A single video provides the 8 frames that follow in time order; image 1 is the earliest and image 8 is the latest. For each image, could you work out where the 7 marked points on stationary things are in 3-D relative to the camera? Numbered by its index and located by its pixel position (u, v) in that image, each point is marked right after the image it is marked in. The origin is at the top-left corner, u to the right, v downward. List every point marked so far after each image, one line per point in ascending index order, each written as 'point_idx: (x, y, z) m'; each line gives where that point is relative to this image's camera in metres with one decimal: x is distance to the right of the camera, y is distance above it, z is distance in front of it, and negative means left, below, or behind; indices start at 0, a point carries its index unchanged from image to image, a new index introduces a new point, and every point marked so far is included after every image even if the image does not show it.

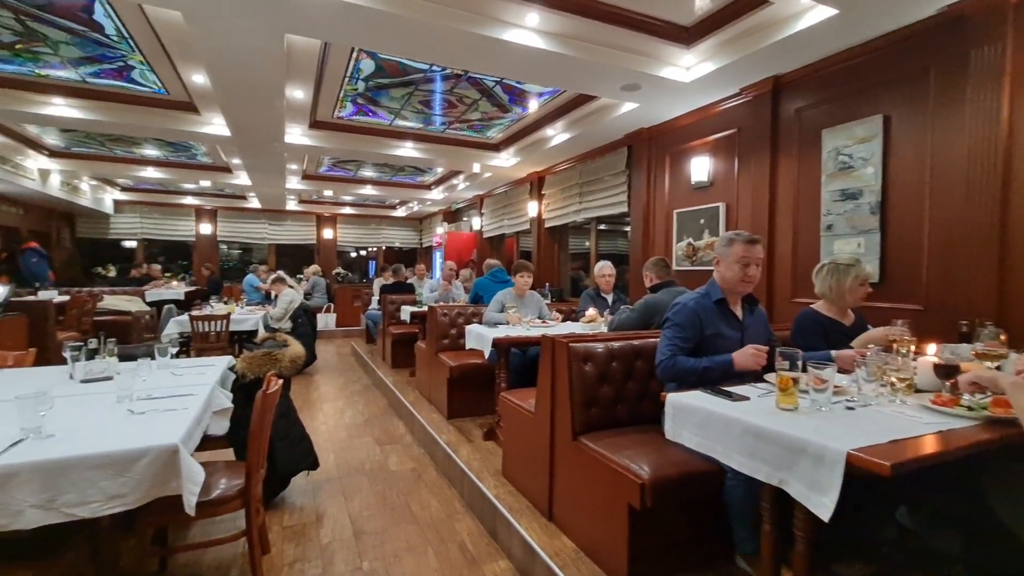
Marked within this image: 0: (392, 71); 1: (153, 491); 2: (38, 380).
0: (-1.0, +1.9, +4.2) m
1: (-1.2, -0.7, +1.6) m
2: (-2.4, -0.5, +2.4) m
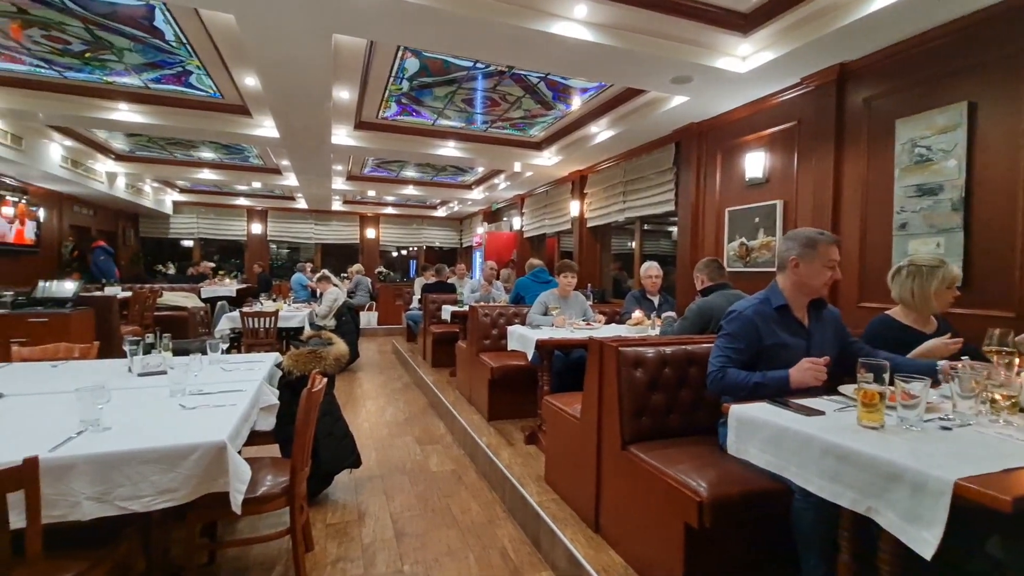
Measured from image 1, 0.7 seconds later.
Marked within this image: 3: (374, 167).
0: (-0.7, +1.9, +4.1) m
1: (-1.0, -0.7, +1.6) m
2: (-2.1, -0.4, +2.5) m
3: (-2.3, +2.0, +8.0) m
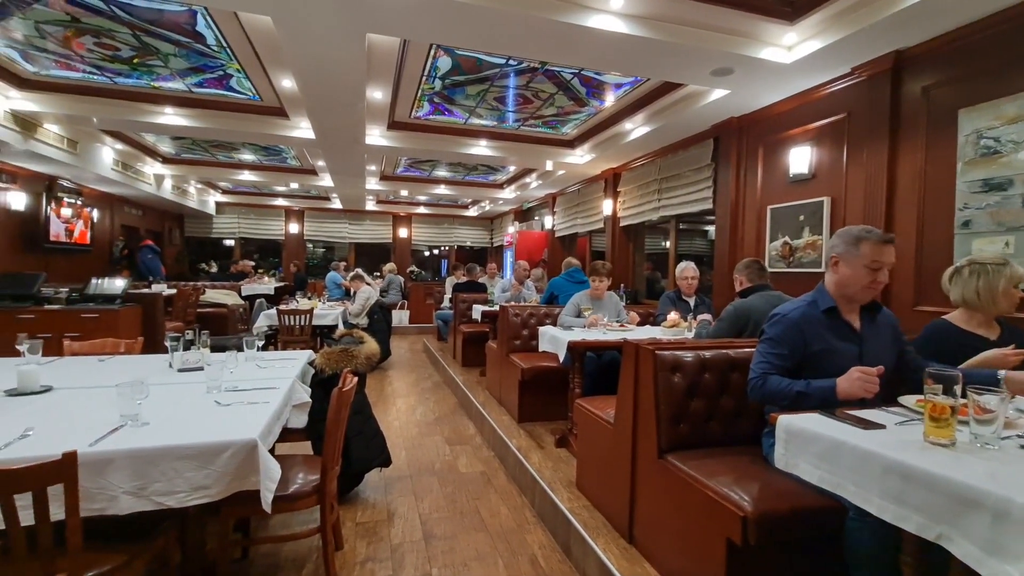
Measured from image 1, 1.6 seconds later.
0: (-0.4, +1.9, +4.1) m
1: (-0.9, -0.7, +1.6) m
2: (-2.0, -0.4, +2.6) m
3: (-1.8, +2.0, +8.0) m
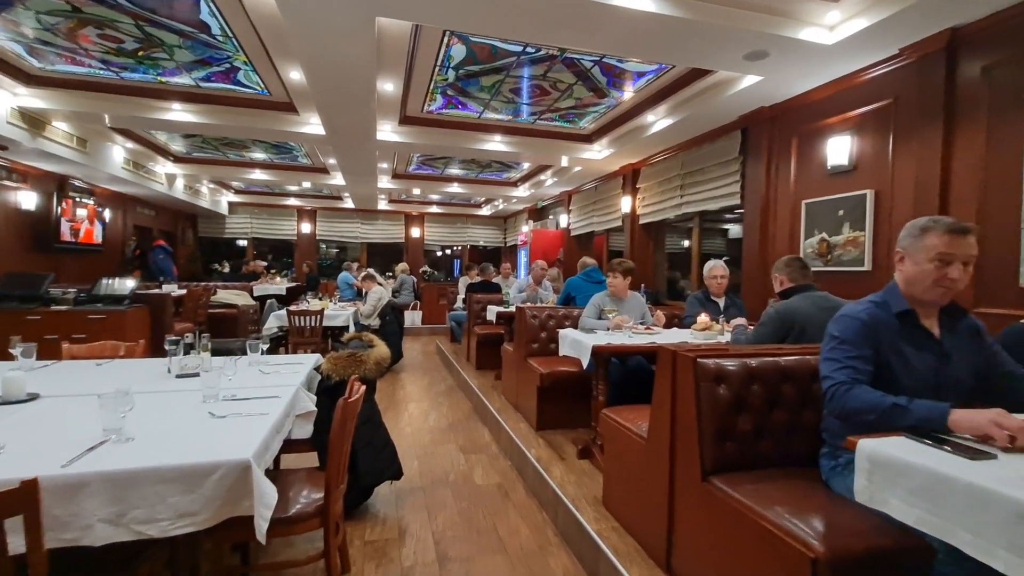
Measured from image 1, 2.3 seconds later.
0: (-0.2, +1.9, +3.9) m
1: (-0.9, -0.7, +1.4) m
2: (-1.9, -0.4, +2.4) m
3: (-1.5, +2.0, +7.9) m
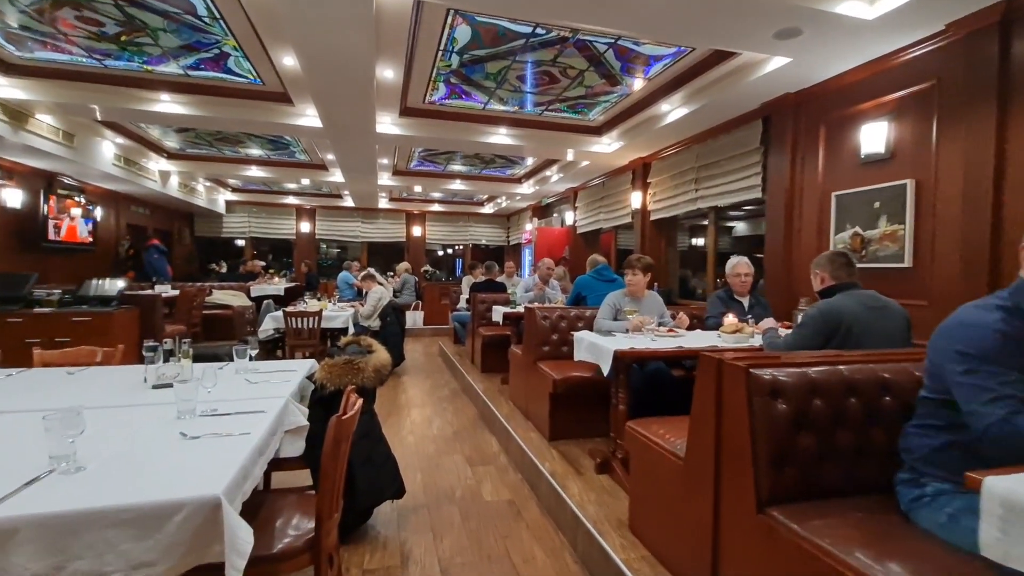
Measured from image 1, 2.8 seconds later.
0: (-0.2, +1.9, +3.7) m
1: (-0.8, -0.7, +1.2) m
2: (-1.8, -0.4, +2.2) m
3: (-1.4, +2.0, +7.6) m
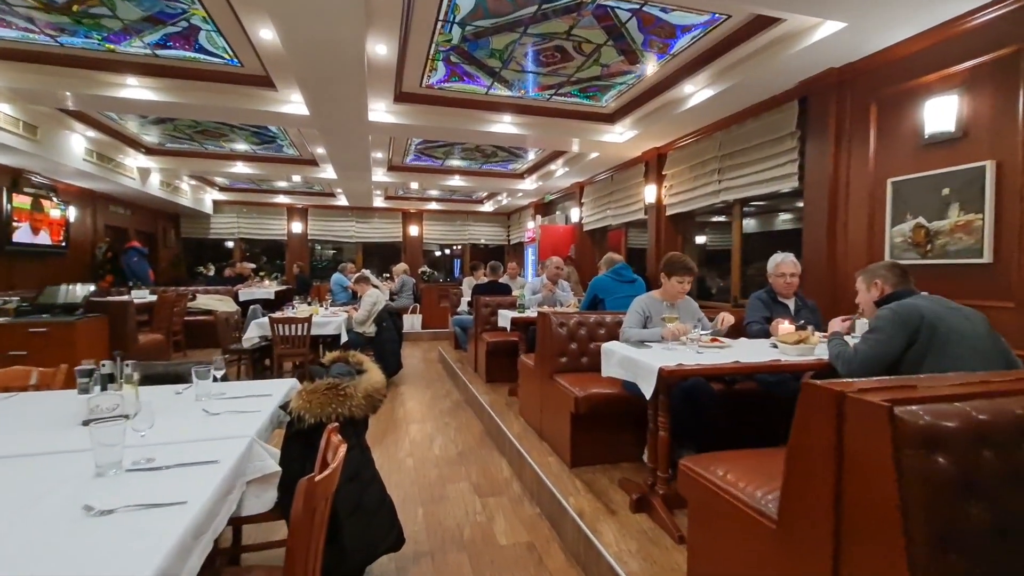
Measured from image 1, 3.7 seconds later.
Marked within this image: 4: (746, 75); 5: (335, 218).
0: (-0.1, +1.9, +3.2) m
1: (-0.7, -0.7, +0.7) m
2: (-1.7, -0.5, +1.7) m
3: (-1.4, +2.0, +7.1) m
4: (+1.8, +1.6, +3.7) m
5: (-4.2, +1.7, +11.4) m
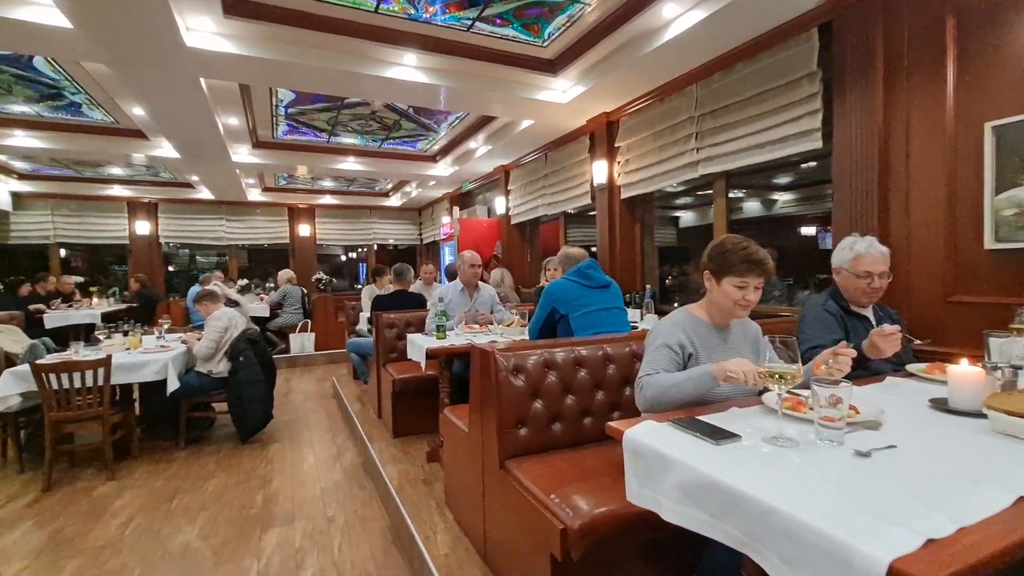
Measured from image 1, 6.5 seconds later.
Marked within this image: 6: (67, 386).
0: (-0.5, +1.8, +1.7) m
1: (-0.5, -0.8, -0.8) m
2: (-1.7, -0.6, 0.0) m
3: (-2.5, +1.8, +5.4) m
4: (+1.3, +1.6, +2.5) m
5: (-5.9, +1.4, +9.1) m
6: (-3.1, -0.7, +3.3) m
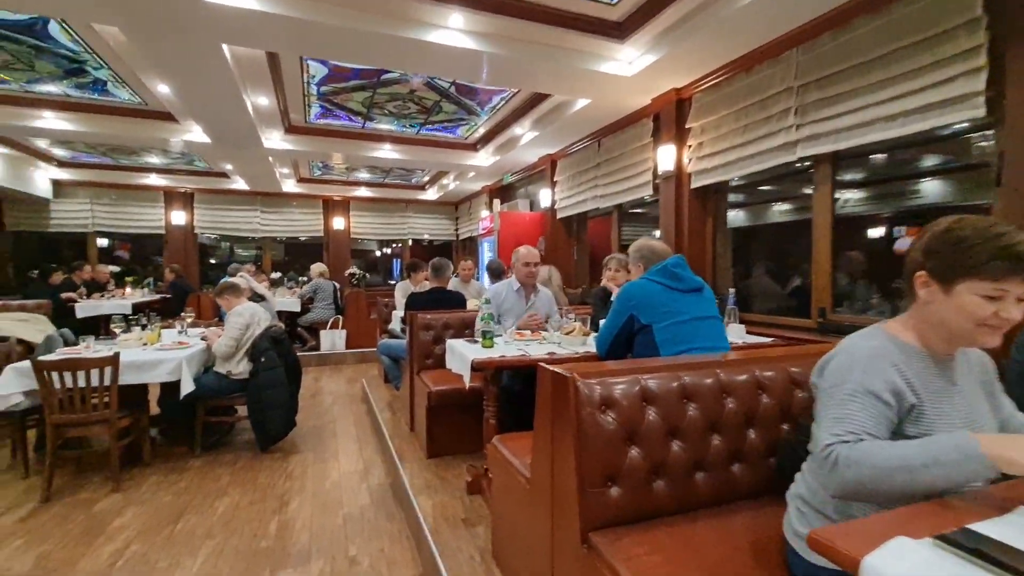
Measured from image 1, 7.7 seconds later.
0: (-0.2, +1.8, +1.2) m
1: (-0.5, -0.8, -1.3) m
2: (-1.6, -0.6, -0.5) m
3: (-1.9, +1.9, +5.0) m
4: (+1.6, +1.6, +1.9) m
5: (-5.1, +1.5, +8.9) m
6: (-2.7, -0.6, +3.0) m
